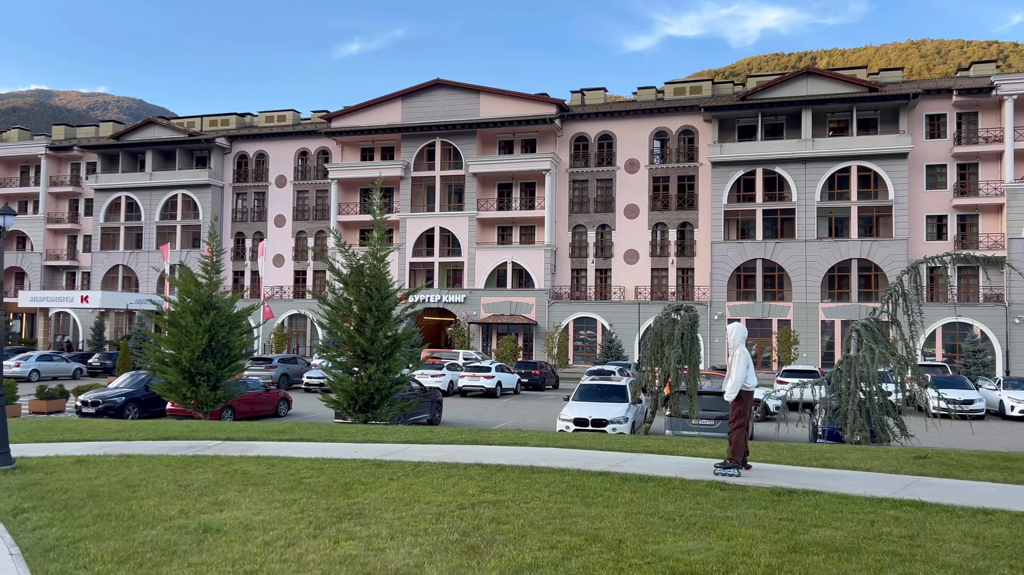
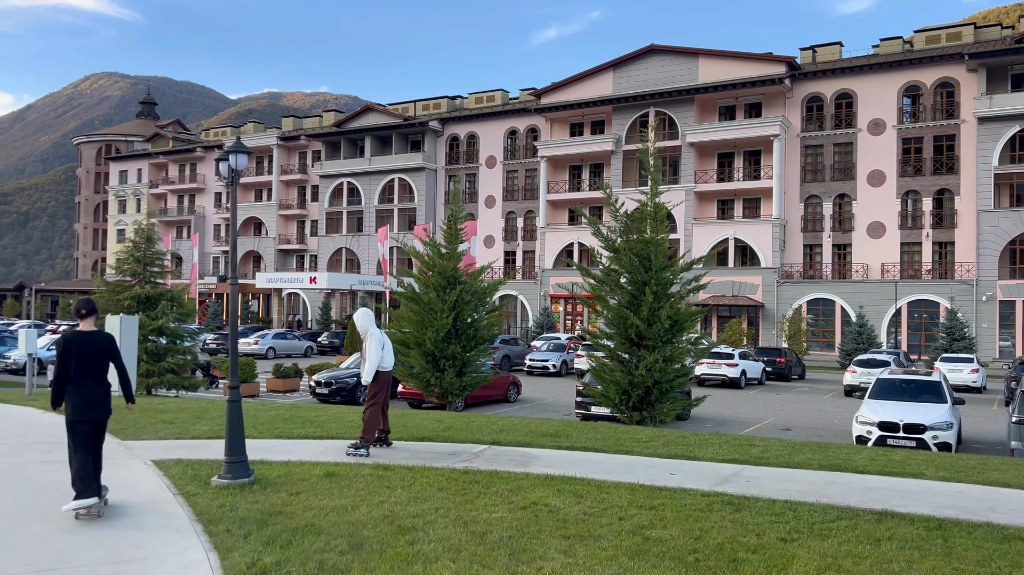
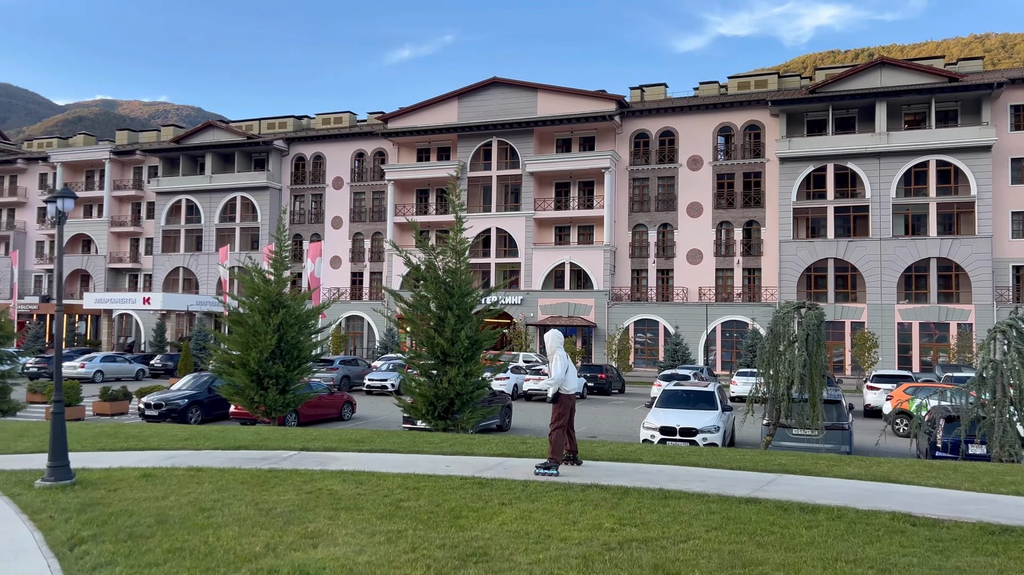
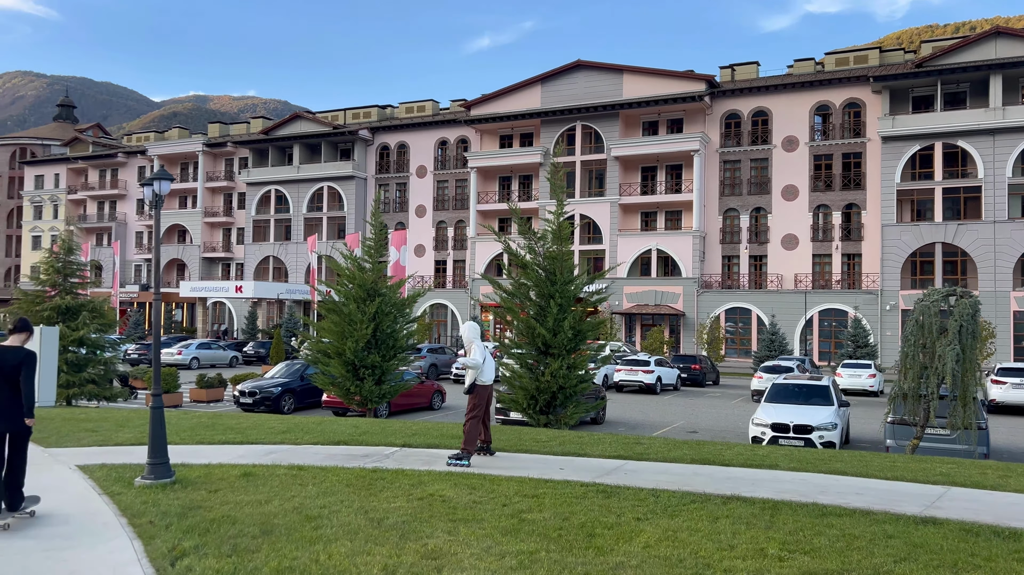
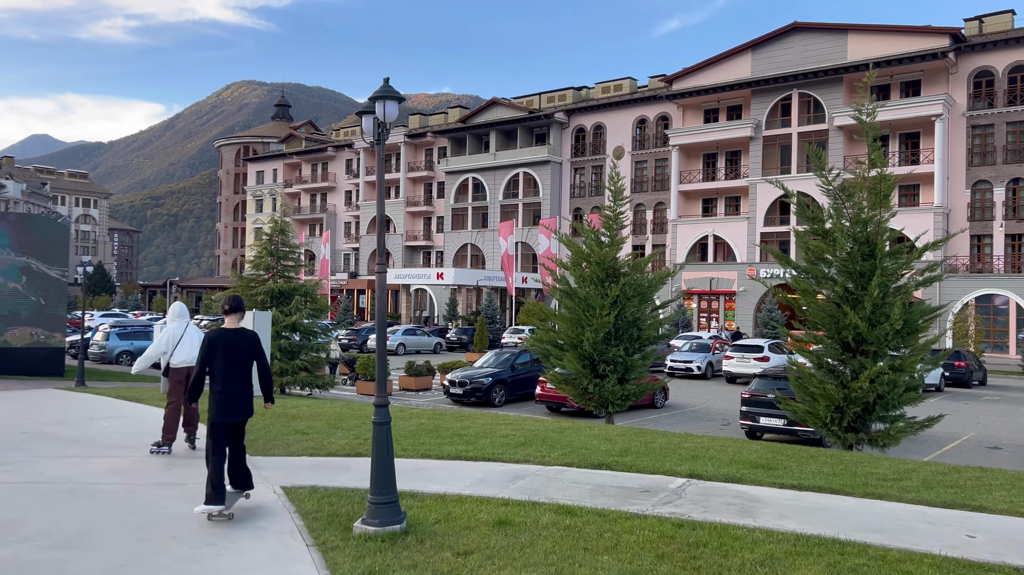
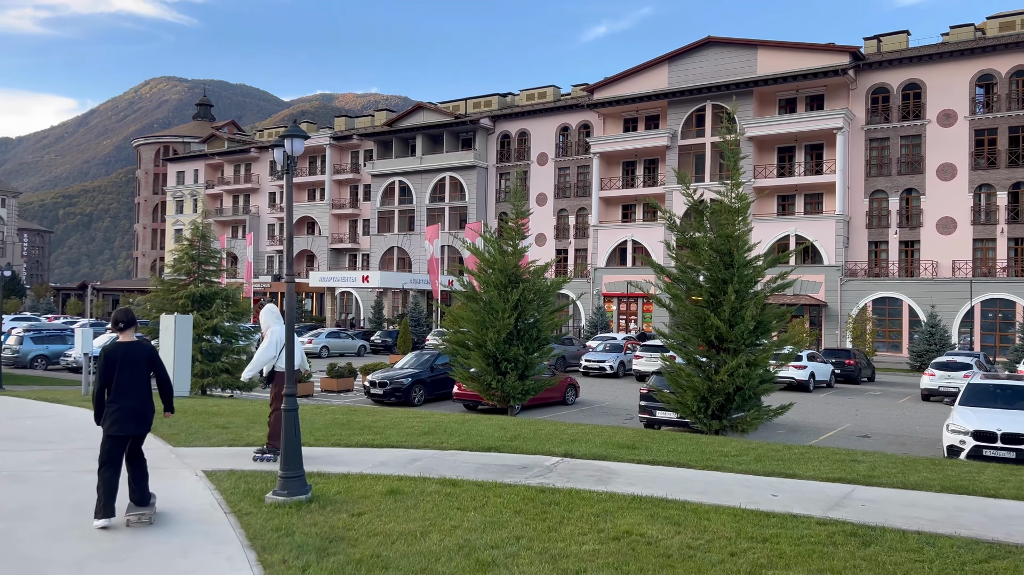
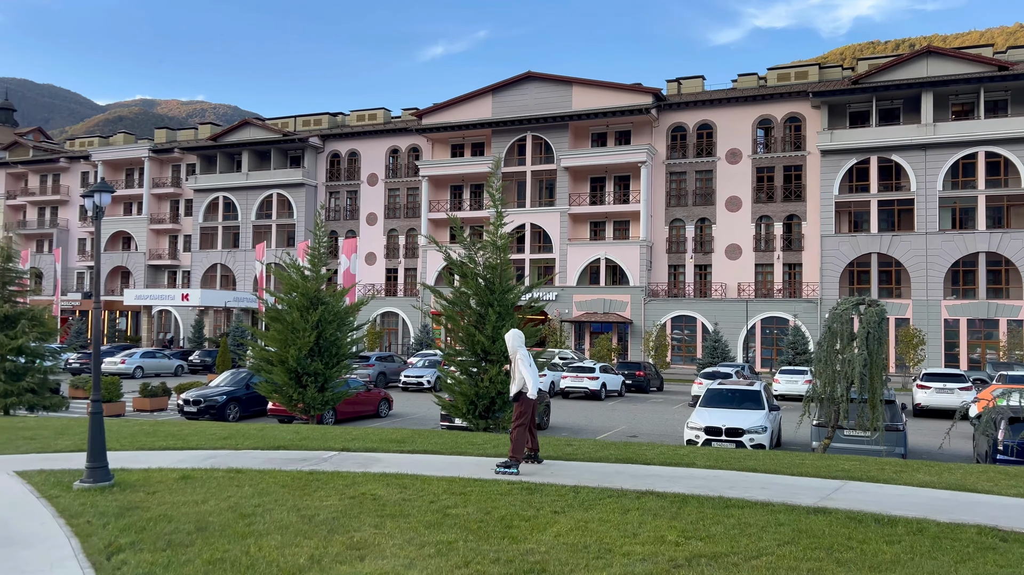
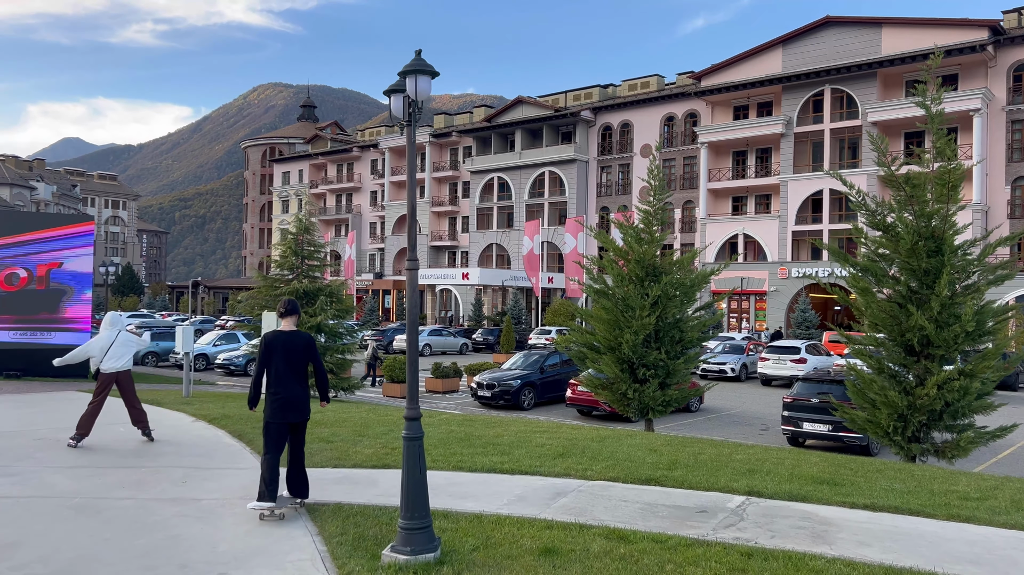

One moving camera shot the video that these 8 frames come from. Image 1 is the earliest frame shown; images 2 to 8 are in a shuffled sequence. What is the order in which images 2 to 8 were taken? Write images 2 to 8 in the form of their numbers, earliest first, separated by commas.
3, 7, 4, 2, 6, 5, 8
